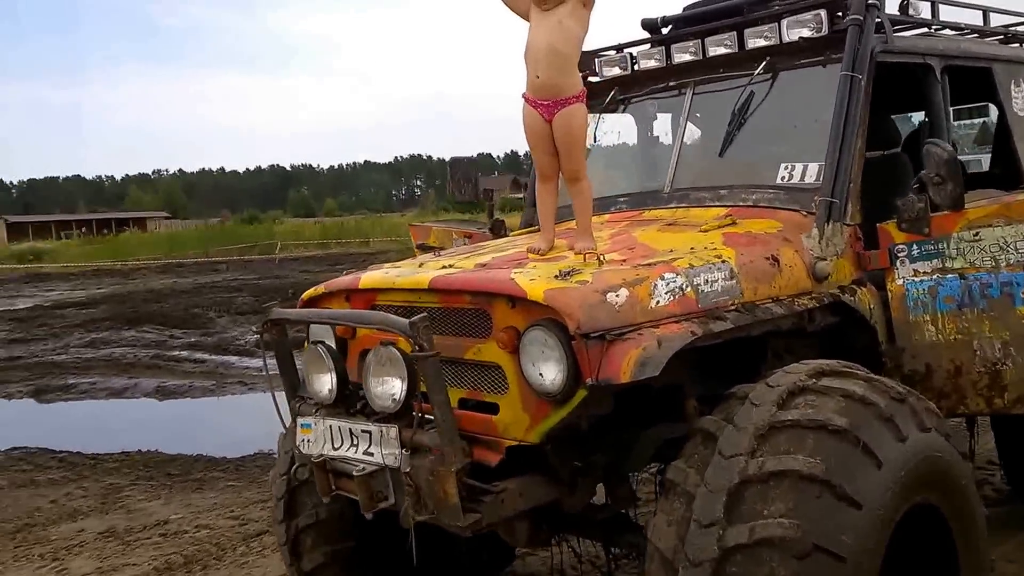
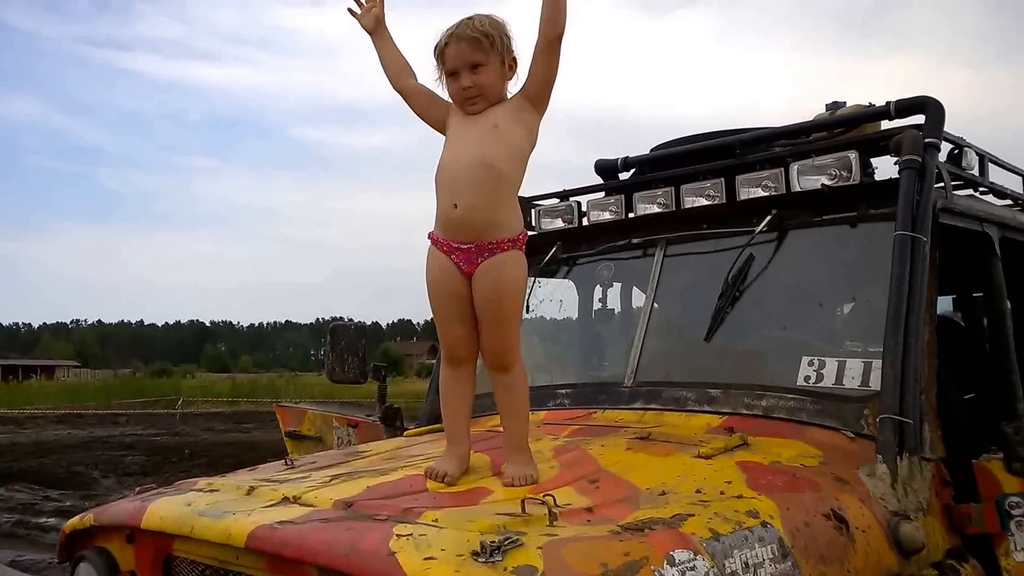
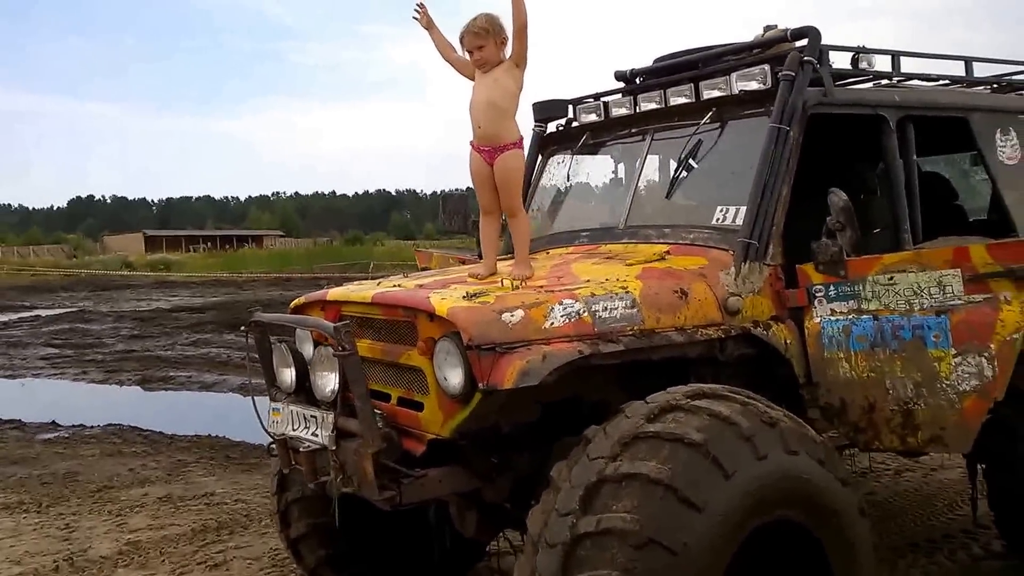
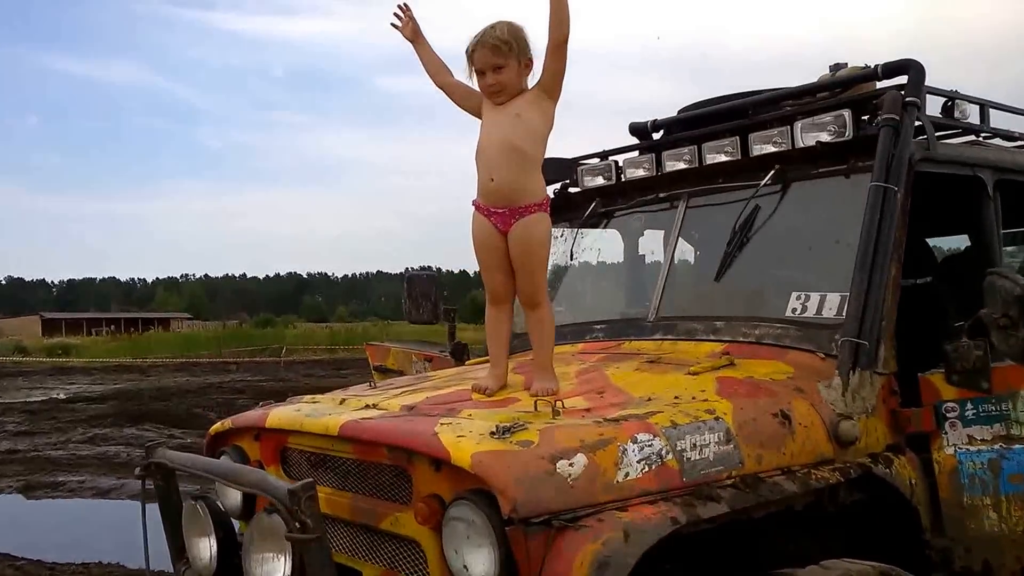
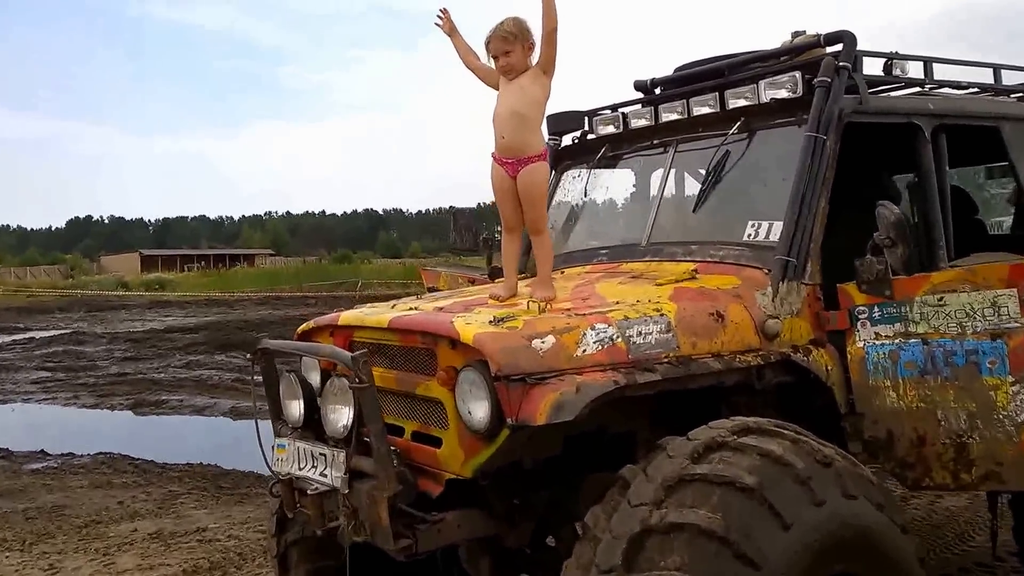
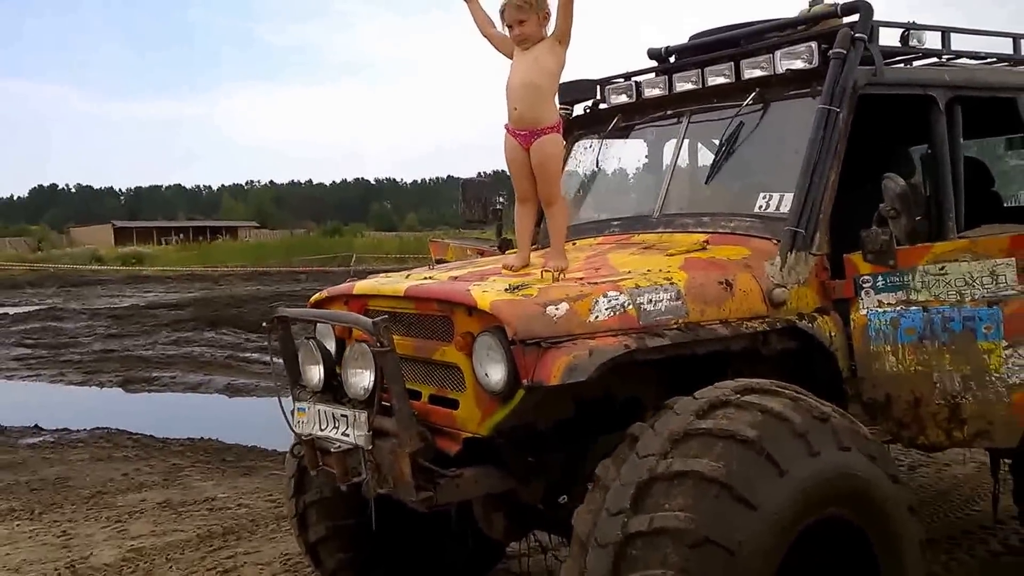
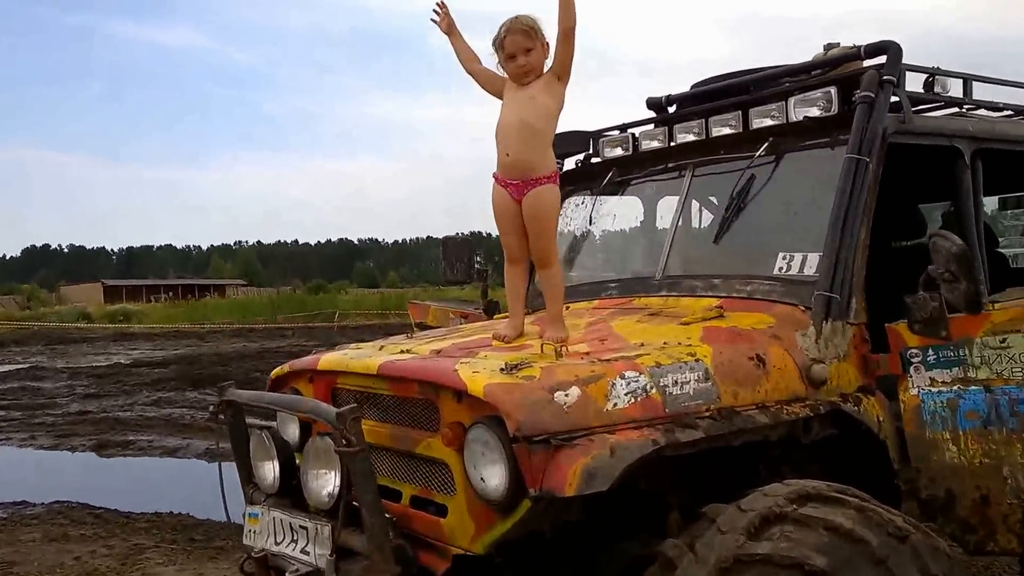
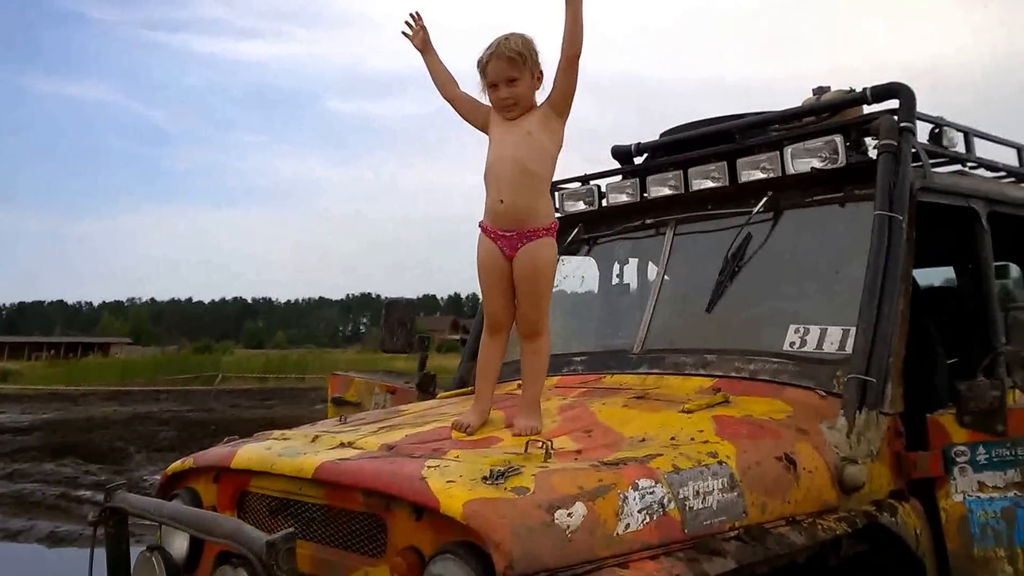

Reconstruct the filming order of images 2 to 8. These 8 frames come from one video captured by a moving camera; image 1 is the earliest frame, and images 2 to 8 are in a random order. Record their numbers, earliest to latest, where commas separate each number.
6, 3, 5, 7, 4, 8, 2
